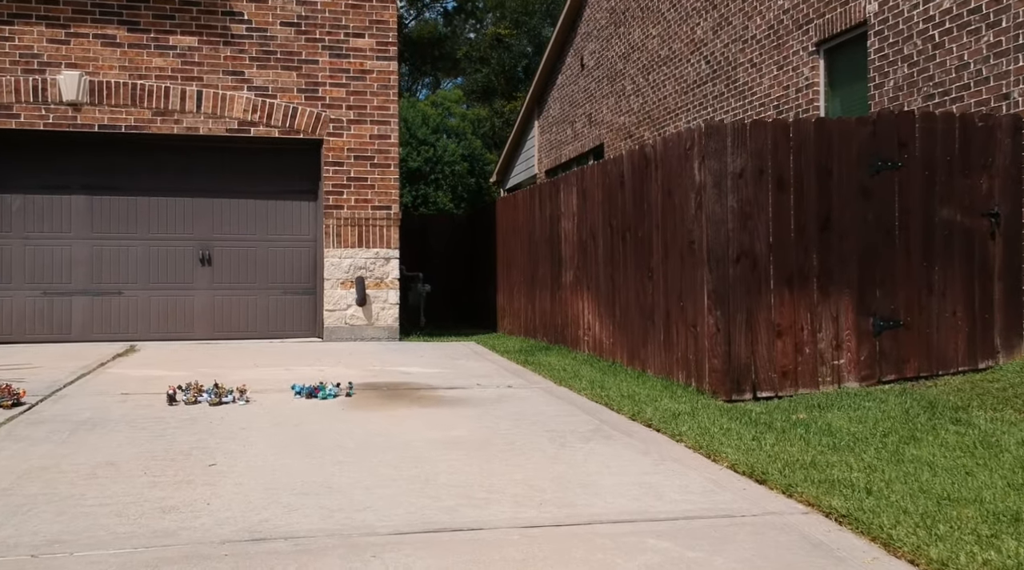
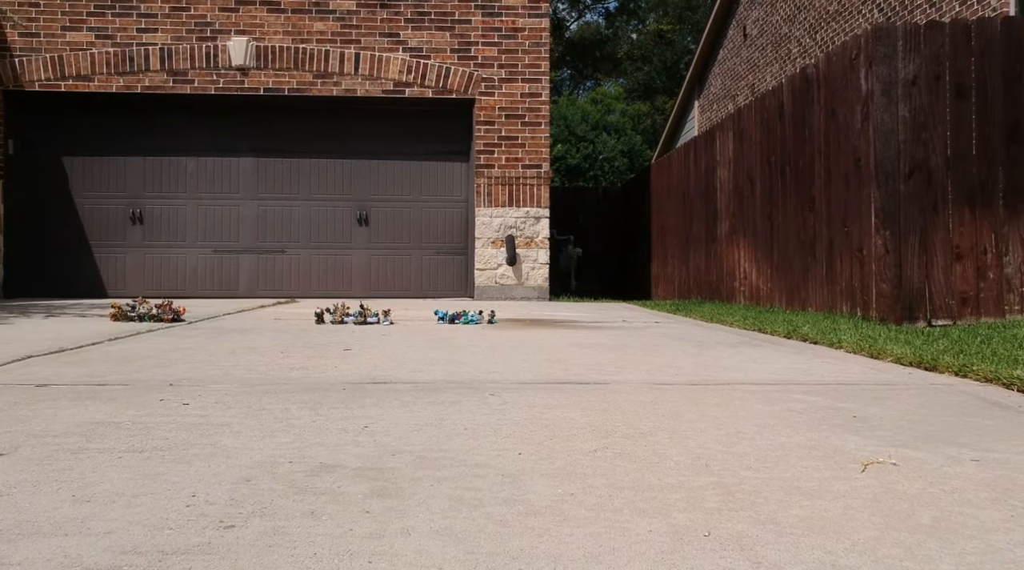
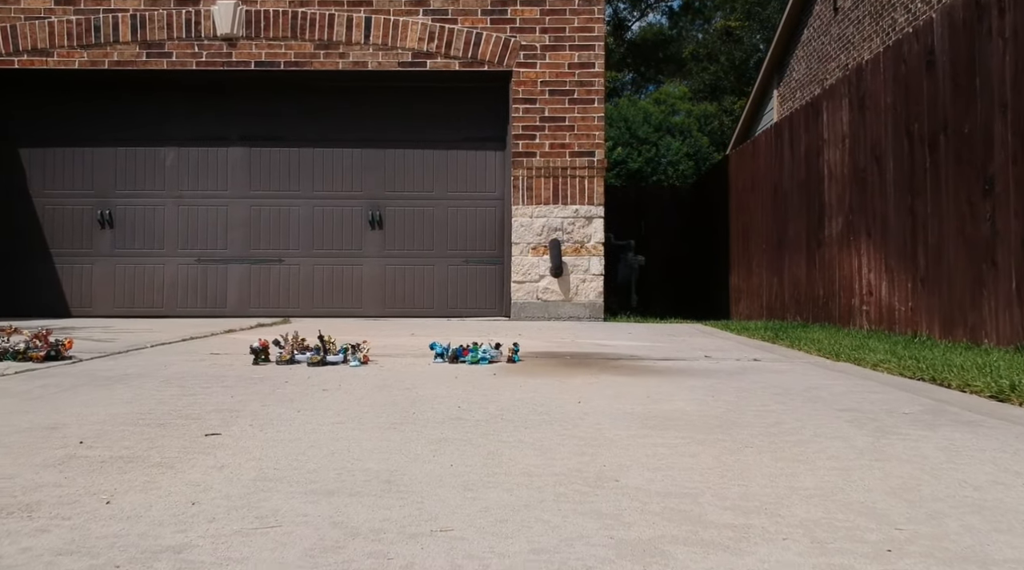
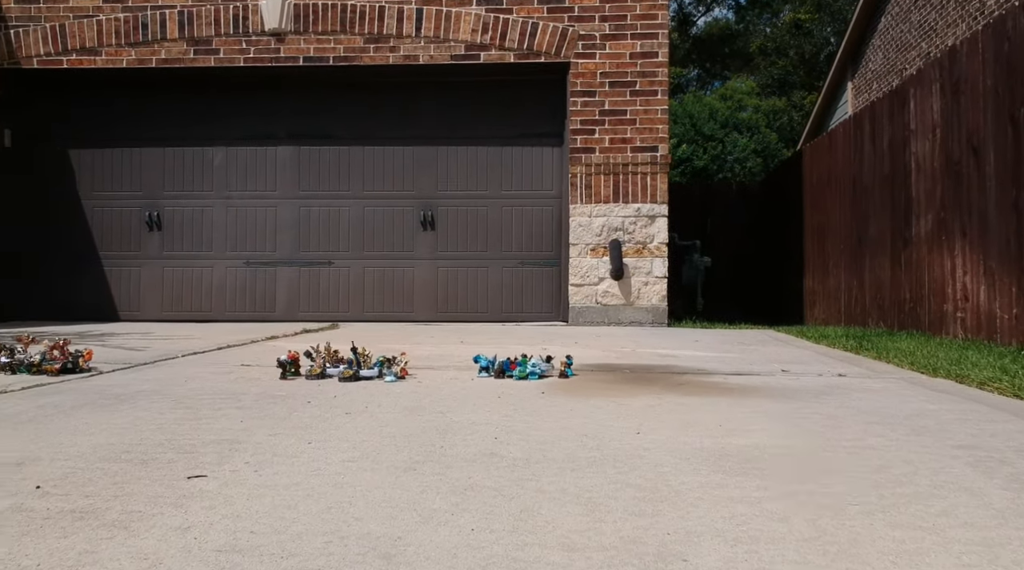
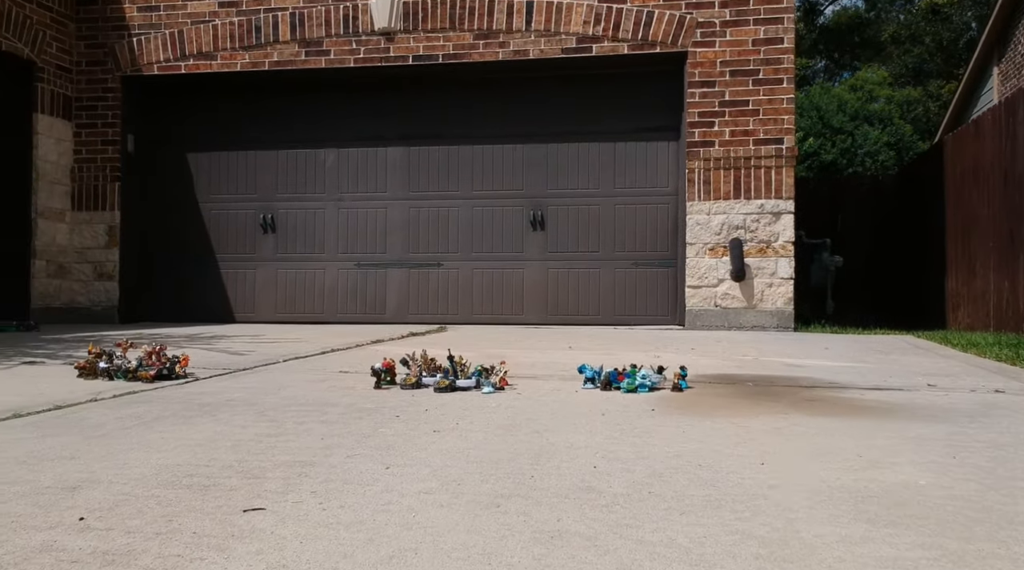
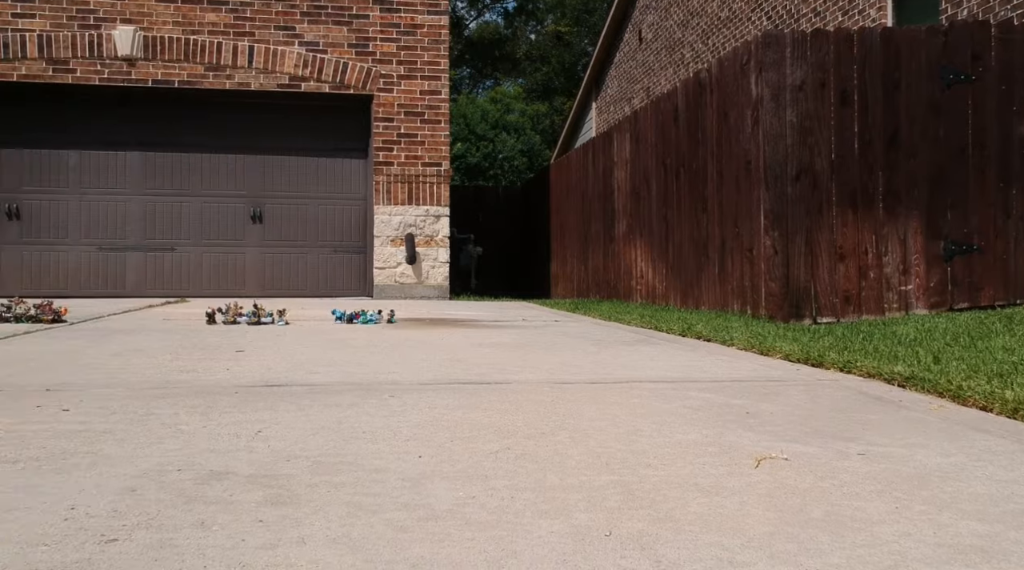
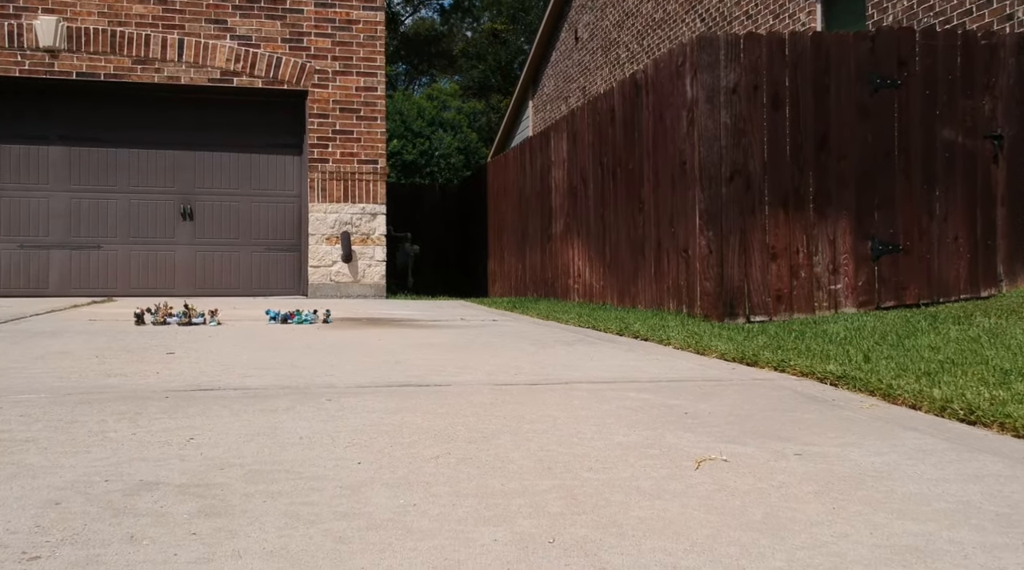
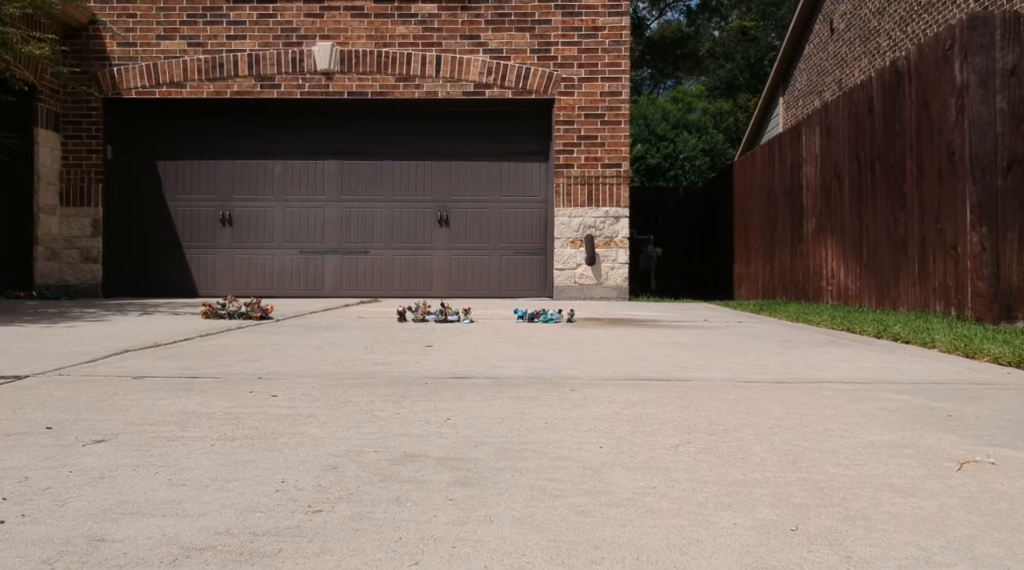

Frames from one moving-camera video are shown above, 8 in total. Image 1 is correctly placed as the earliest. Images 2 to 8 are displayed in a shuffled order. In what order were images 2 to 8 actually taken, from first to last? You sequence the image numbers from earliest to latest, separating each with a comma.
7, 6, 2, 8, 3, 4, 5
